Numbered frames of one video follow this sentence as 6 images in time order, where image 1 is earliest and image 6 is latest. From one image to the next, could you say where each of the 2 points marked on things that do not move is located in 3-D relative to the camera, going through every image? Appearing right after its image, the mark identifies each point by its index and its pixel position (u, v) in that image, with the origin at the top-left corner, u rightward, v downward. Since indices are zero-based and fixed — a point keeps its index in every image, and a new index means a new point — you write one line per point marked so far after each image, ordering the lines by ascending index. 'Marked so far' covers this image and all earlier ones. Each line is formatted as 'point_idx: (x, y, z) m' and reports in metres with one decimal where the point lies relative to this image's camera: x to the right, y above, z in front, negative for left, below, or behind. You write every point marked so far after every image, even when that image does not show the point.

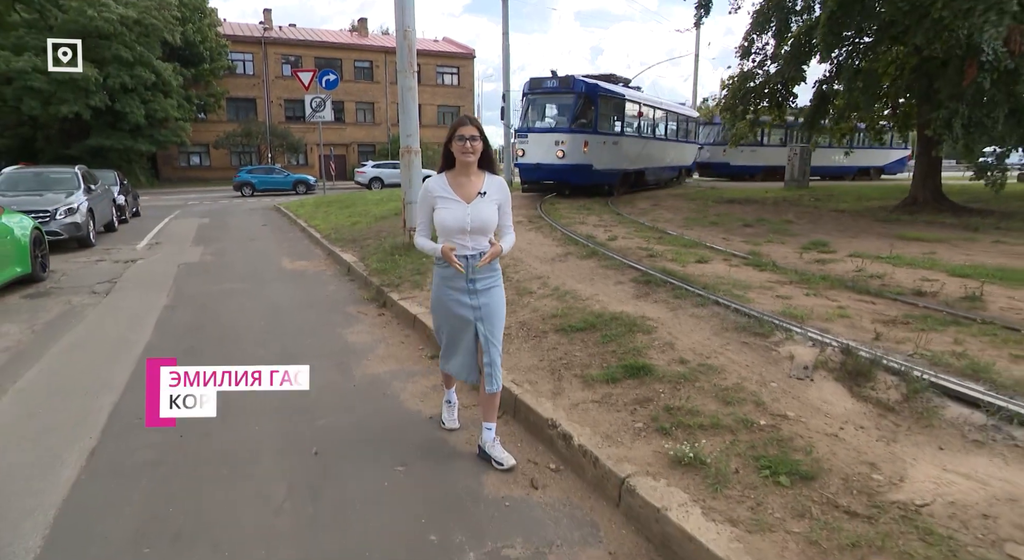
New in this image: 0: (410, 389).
0: (-0.8, -0.9, +4.6) m
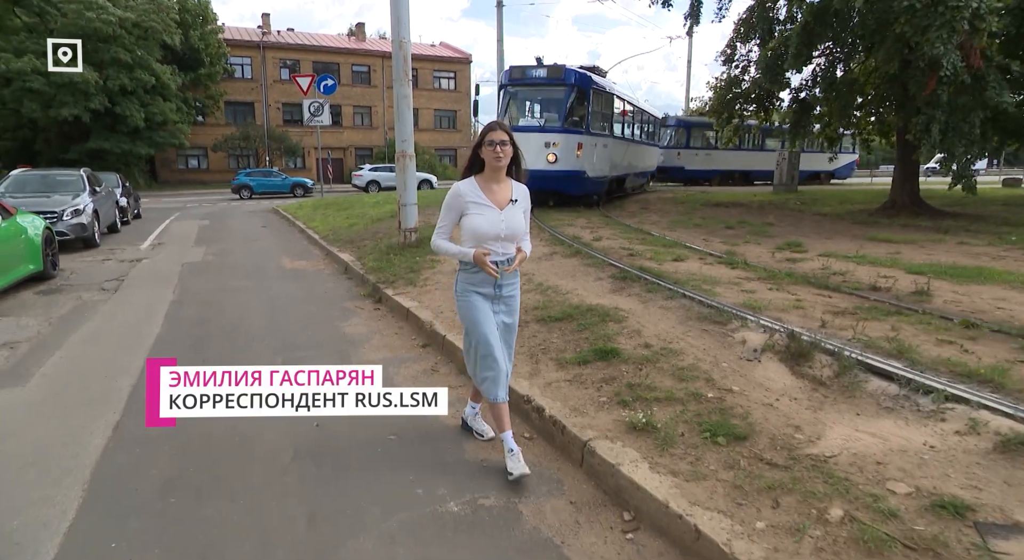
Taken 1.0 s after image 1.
0: (-0.9, -0.8, +5.1) m
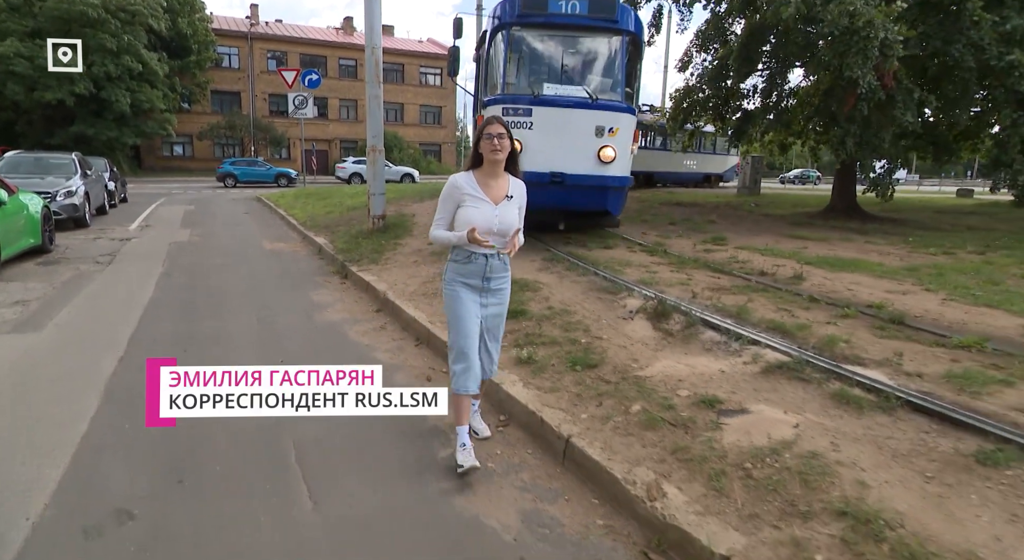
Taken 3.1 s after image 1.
0: (-1.6, -0.5, +6.1) m
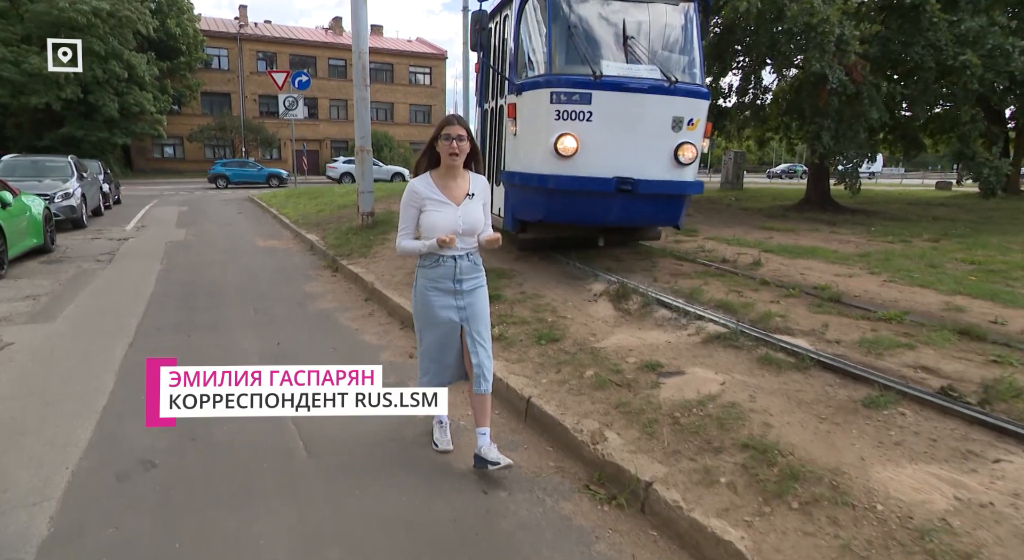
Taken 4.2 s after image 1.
0: (-1.9, -0.4, +6.6) m
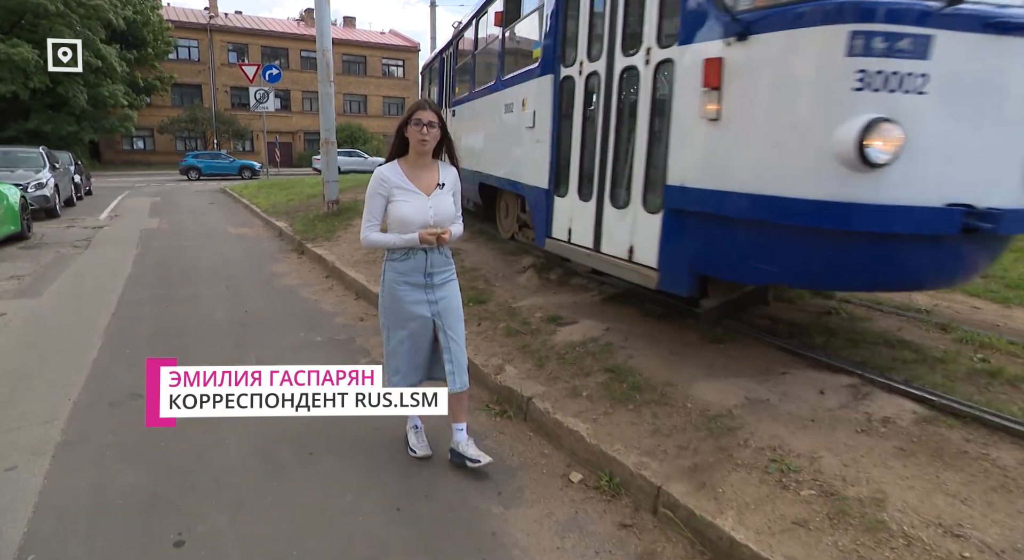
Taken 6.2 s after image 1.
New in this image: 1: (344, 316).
0: (-2.6, -0.1, +7.4) m
1: (-1.8, -0.4, +6.3) m
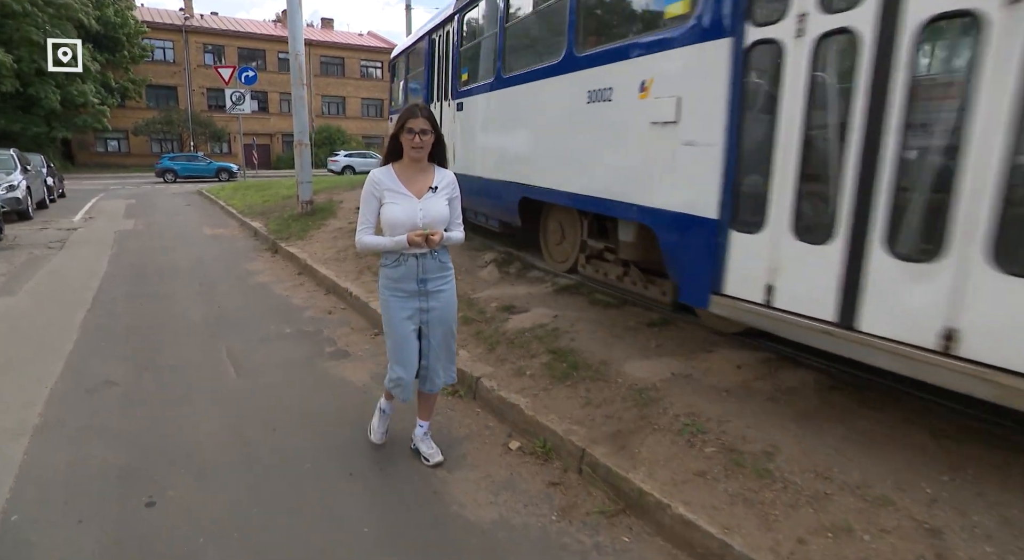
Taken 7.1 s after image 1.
0: (-3.0, -0.1, +7.6) m
1: (-2.3, -0.3, +6.6) m
